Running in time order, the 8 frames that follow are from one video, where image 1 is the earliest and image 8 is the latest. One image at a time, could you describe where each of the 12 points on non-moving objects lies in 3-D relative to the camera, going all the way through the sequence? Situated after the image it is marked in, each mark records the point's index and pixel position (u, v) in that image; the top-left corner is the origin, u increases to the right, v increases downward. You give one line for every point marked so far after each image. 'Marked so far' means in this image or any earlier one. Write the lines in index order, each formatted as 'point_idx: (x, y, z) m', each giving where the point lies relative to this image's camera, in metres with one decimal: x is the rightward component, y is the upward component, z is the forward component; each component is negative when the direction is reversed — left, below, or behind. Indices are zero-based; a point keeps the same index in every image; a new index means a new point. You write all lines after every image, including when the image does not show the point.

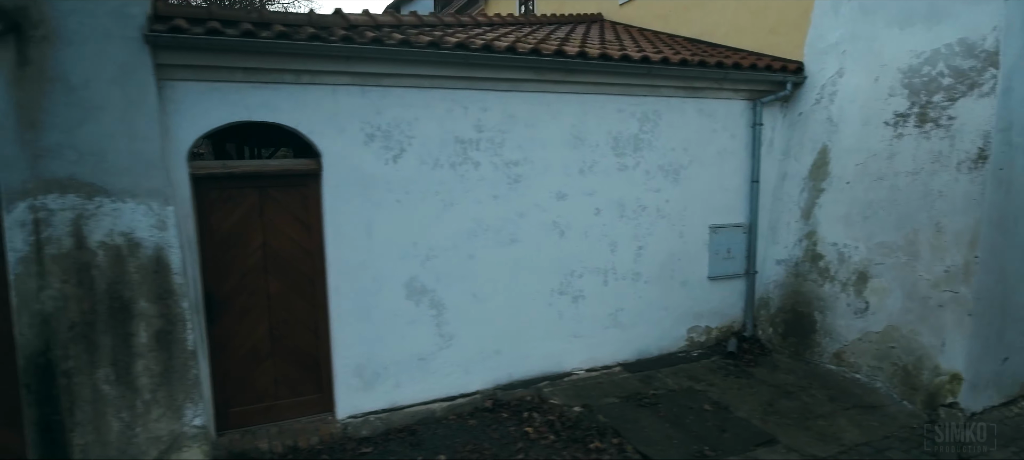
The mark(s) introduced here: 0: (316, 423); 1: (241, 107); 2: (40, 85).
0: (-1.3, -1.3, +4.4) m
1: (-1.6, +0.7, +3.9) m
2: (-2.4, +0.7, +3.4) m
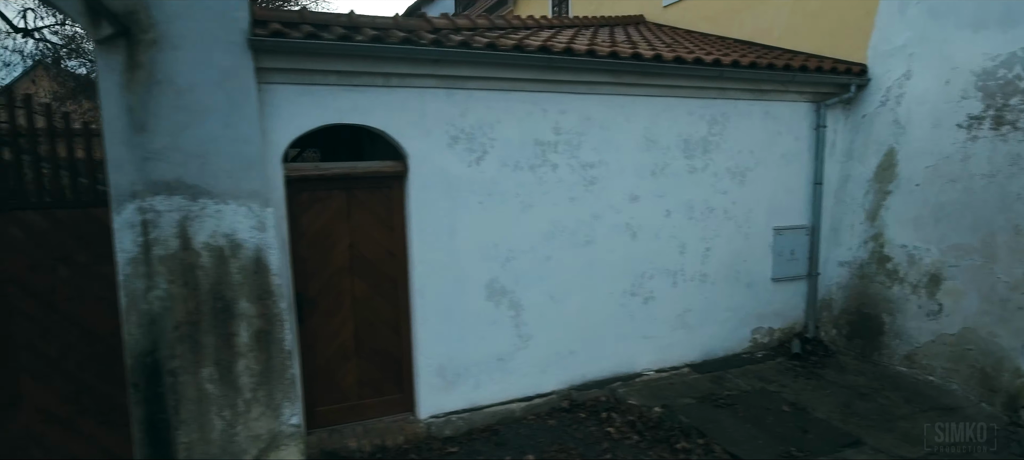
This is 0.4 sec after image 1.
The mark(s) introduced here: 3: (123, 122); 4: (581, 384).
0: (-0.7, -1.3, +4.4) m
1: (-1.1, +0.7, +3.9) m
2: (-1.9, +0.7, +3.4) m
3: (-2.0, +0.5, +3.4) m
4: (+0.5, -1.1, +4.9) m
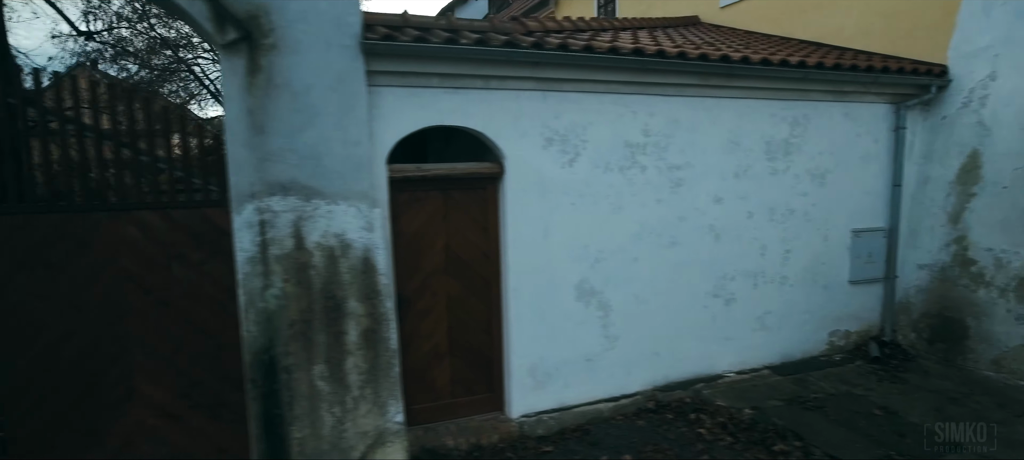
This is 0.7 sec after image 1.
0: (-0.1, -1.3, +4.5) m
1: (-0.5, +0.7, +4.0) m
2: (-1.3, +0.7, +3.5) m
3: (-1.4, +0.5, +3.5) m
4: (+1.1, -1.2, +4.9) m
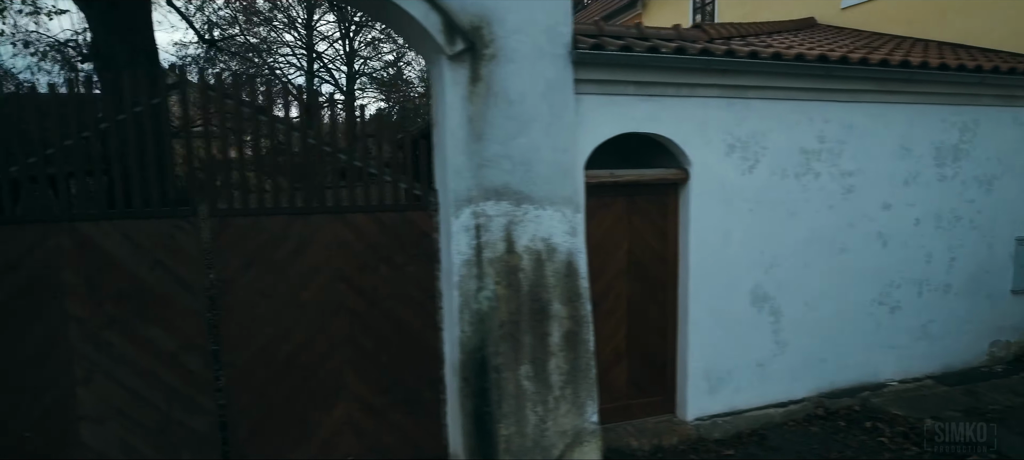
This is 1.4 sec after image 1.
0: (+1.1, -1.3, +4.5) m
1: (+0.7, +0.7, +4.1) m
2: (-0.1, +0.7, +3.6) m
3: (-0.3, +0.5, +3.6) m
4: (+2.4, -1.2, +4.9) m
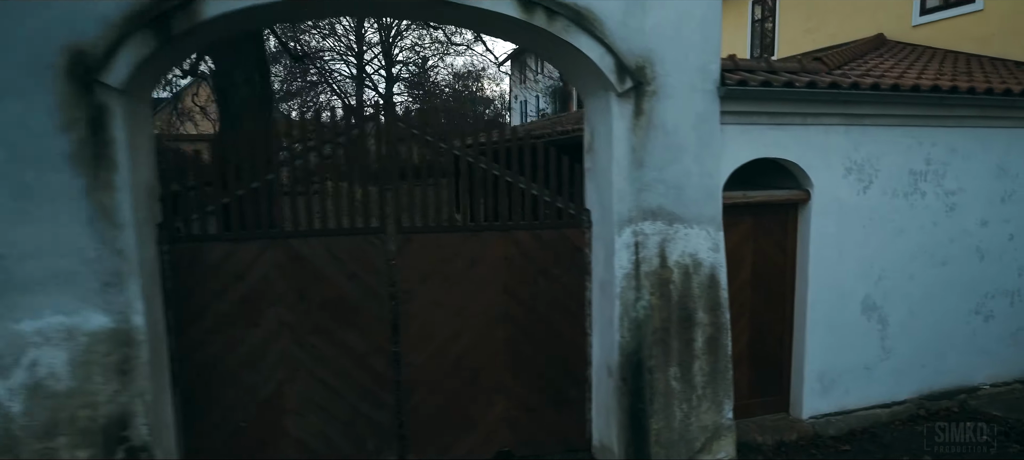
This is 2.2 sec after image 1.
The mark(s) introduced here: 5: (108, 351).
0: (+2.0, -1.4, +4.9) m
1: (+1.7, +0.6, +4.5) m
2: (+0.8, +0.6, +4.1) m
3: (+0.7, +0.4, +4.1) m
4: (+3.3, -1.3, +5.3) m
5: (-2.1, -0.6, +3.4) m
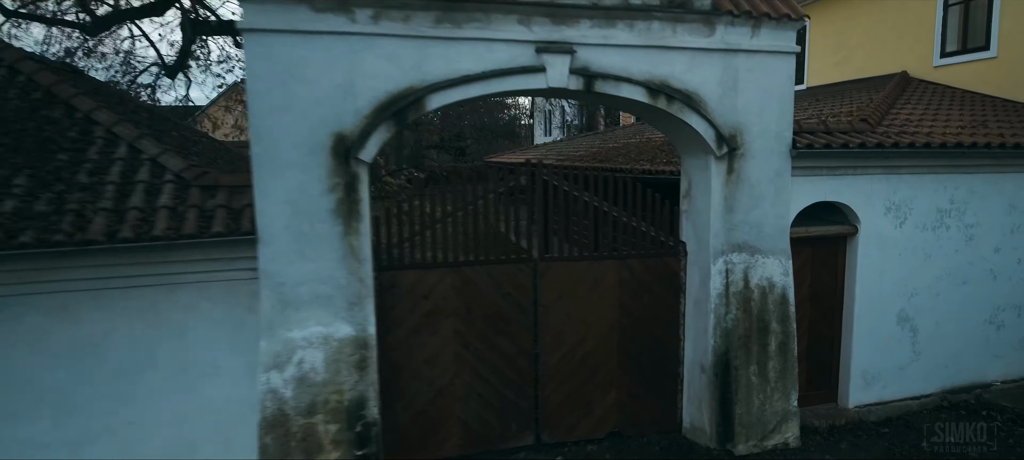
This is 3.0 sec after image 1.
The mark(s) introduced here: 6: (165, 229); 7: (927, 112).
0: (+3.0, -1.7, +6.1) m
1: (+2.7, +0.3, +5.7) m
2: (+1.8, +0.4, +5.3) m
3: (+1.7, +0.2, +5.3) m
4: (+4.3, -1.6, +6.5) m
5: (-1.1, -0.8, +4.6) m
6: (-2.2, 0.0, +4.2) m
7: (+4.7, +1.4, +7.5) m
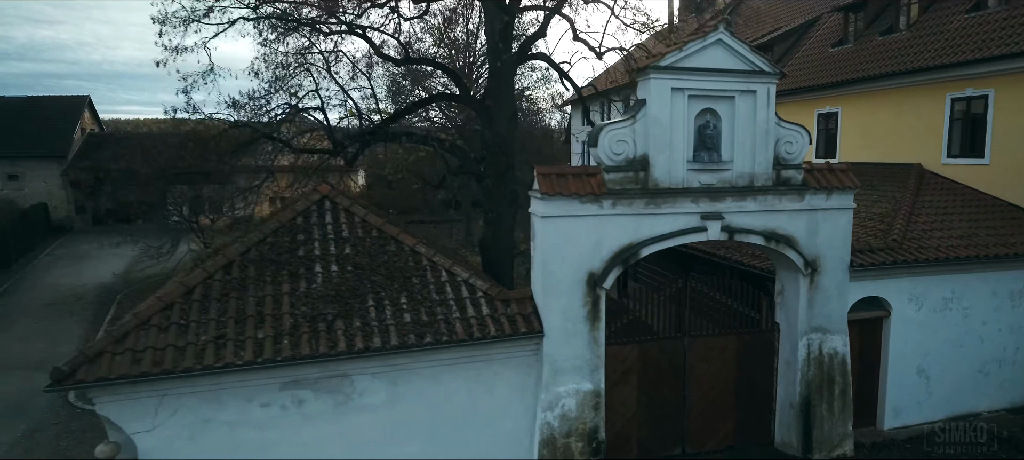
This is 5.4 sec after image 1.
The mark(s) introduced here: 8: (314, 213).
0: (+5.0, -2.8, +9.2) m
1: (+4.7, -0.8, +8.7) m
2: (+3.8, -0.8, +8.3) m
3: (+3.7, -0.9, +8.3) m
4: (+6.3, -2.7, +9.5) m
5: (+0.9, -2.0, +7.7) m
6: (-0.2, -1.1, +7.3) m
7: (+6.8, +0.2, +10.5) m
8: (-2.6, +0.2, +8.5) m
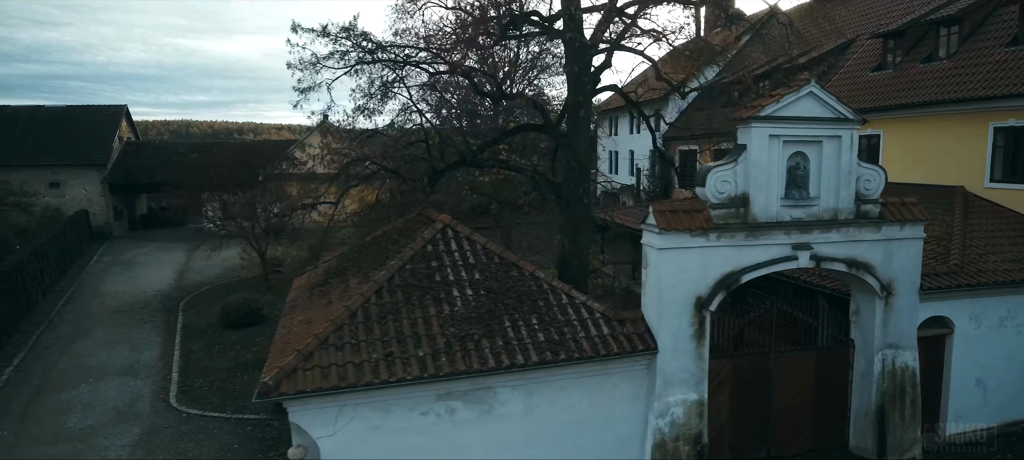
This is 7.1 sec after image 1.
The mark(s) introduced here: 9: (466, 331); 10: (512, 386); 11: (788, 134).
0: (+6.5, -3.2, +10.2) m
1: (+6.2, -1.2, +9.7) m
2: (+5.3, -1.1, +9.3) m
3: (+5.2, -1.3, +9.3) m
4: (+7.9, -3.1, +10.5) m
5: (+2.4, -2.3, +8.7) m
6: (+1.3, -1.5, +8.4) m
7: (+8.3, -0.2, +11.5) m
8: (-1.0, -0.2, +9.6) m
9: (-0.6, -1.3, +8.2) m
10: (0.0, -1.9, +8.2) m
11: (+3.6, +1.2, +8.6) m
